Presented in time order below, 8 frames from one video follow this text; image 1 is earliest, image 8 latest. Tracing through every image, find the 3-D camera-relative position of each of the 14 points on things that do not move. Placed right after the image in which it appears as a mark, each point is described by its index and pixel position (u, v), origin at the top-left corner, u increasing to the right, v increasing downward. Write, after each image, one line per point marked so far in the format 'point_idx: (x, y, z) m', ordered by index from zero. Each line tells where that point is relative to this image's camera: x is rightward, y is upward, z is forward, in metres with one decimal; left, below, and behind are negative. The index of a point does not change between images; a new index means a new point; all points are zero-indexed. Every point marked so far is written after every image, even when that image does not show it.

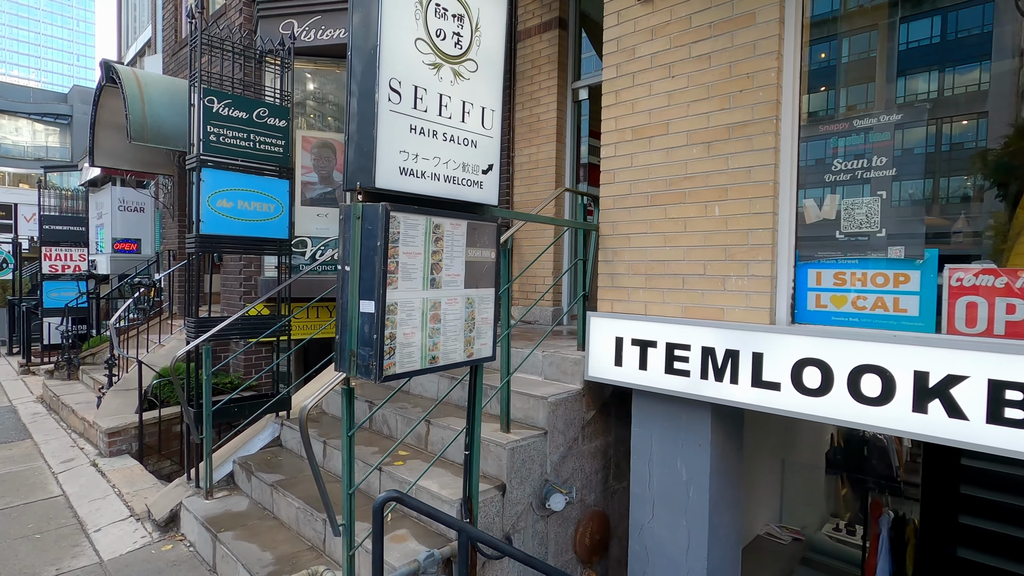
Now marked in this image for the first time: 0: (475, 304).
0: (-0.2, -0.1, +2.6) m
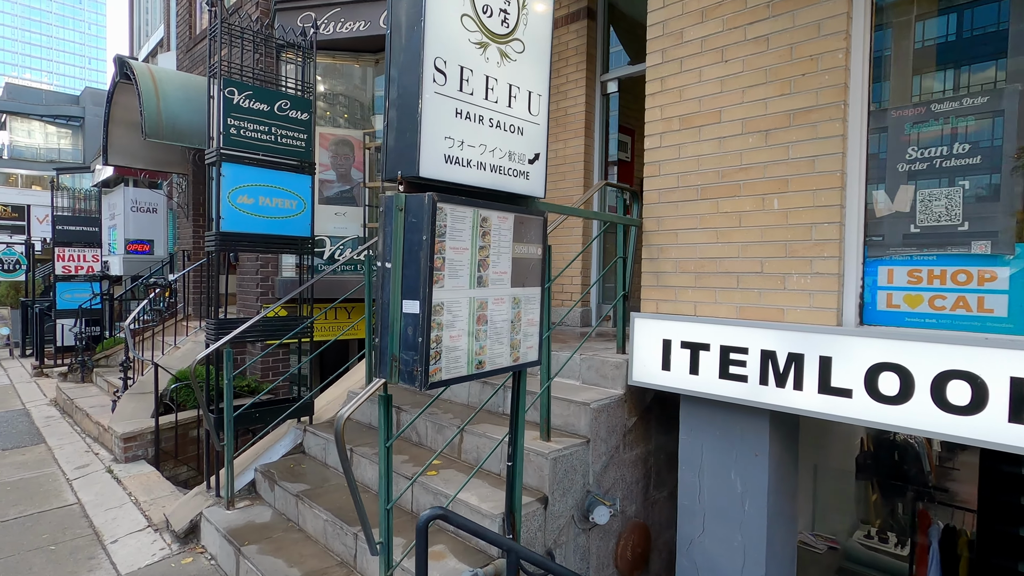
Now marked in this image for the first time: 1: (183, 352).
0: (0.0, -0.1, +2.4) m
1: (-3.8, -0.8, +6.3) m
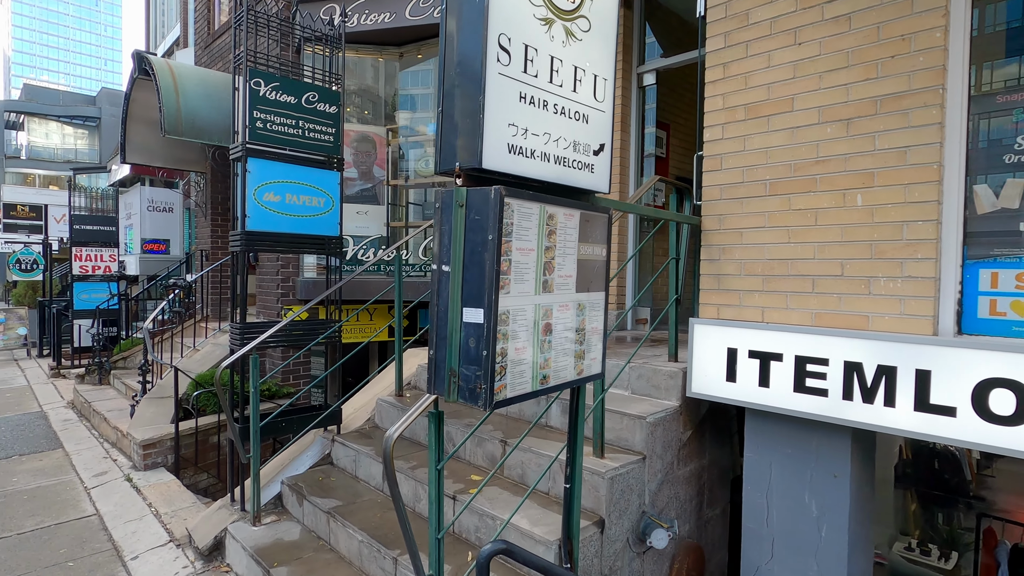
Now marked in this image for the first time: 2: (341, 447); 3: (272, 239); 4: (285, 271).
0: (+0.3, -0.1, +2.2) m
1: (-3.5, -0.8, +6.1) m
2: (-1.2, -1.1, +3.8) m
3: (-1.6, +0.3, +3.7) m
4: (-2.6, +0.2, +6.3) m
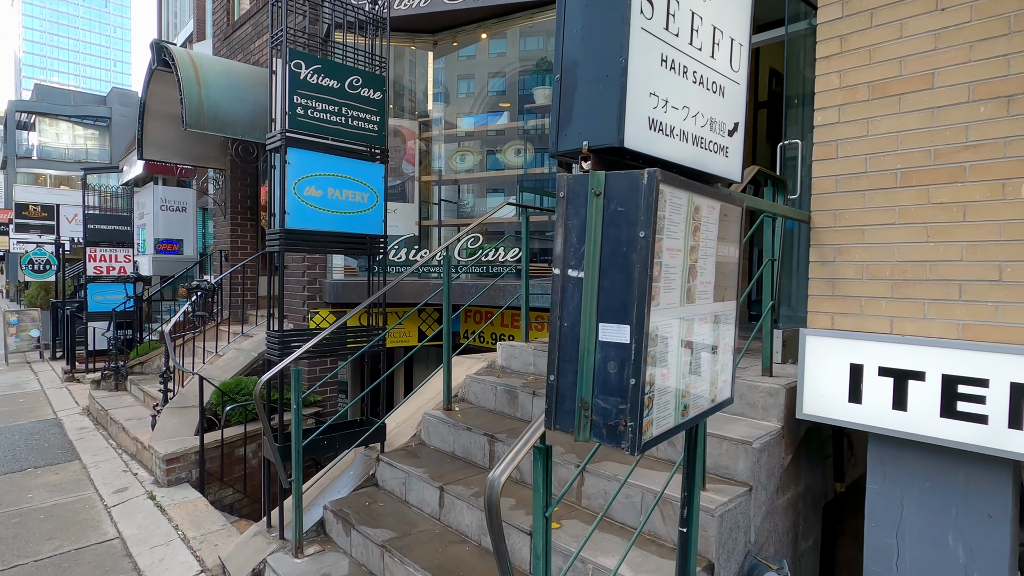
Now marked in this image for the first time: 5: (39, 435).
0: (+0.7, -0.1, +1.8) m
1: (-3.0, -0.8, +5.8) m
2: (-0.8, -1.1, +3.4) m
3: (-1.2, +0.3, +3.3) m
4: (-2.2, +0.2, +5.9) m
5: (-5.5, -1.7, +6.3) m
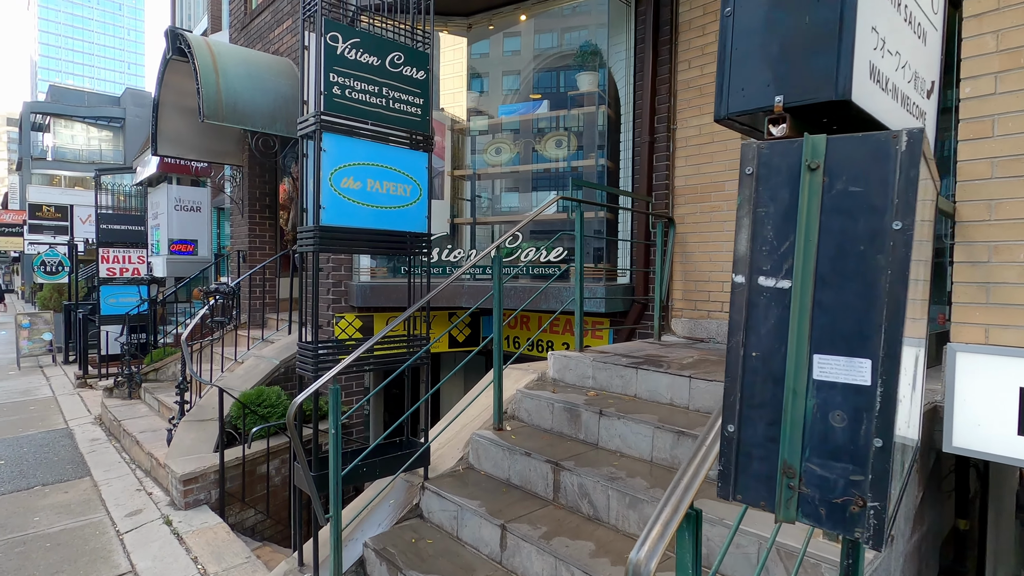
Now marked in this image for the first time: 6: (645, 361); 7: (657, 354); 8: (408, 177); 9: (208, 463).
0: (+1.0, -0.2, +1.3) m
1: (-2.6, -0.8, +5.4) m
2: (-0.4, -1.2, +3.0) m
3: (-0.9, +0.3, +2.9) m
4: (-1.8, +0.1, +5.5) m
5: (-5.1, -1.7, +5.9) m
6: (+0.9, -0.5, +3.6) m
7: (+1.0, -0.5, +3.8) m
8: (-0.6, +0.6, +3.1) m
9: (-2.4, -1.4, +4.4) m
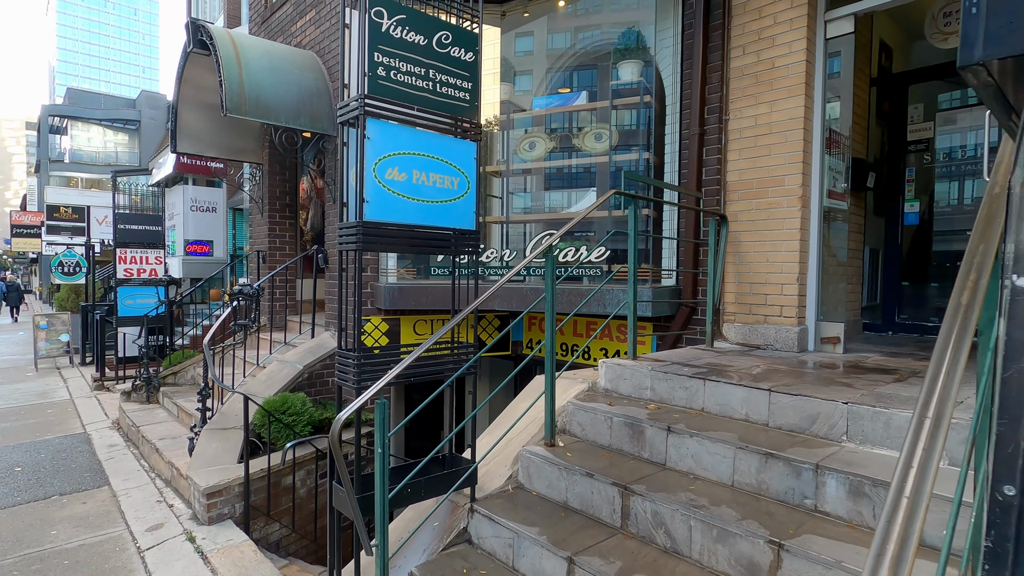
0: (+1.3, -0.2, +1.0) m
1: (-2.3, -0.8, +5.2) m
2: (-0.1, -1.2, +2.7) m
3: (-0.6, +0.3, +2.6) m
4: (-1.4, +0.1, +5.3) m
5: (-4.7, -1.7, +5.7) m
6: (+1.2, -0.5, +3.3) m
7: (+1.3, -0.5, +3.5) m
8: (-0.3, +0.6, +2.9) m
9: (-2.1, -1.4, +4.1) m
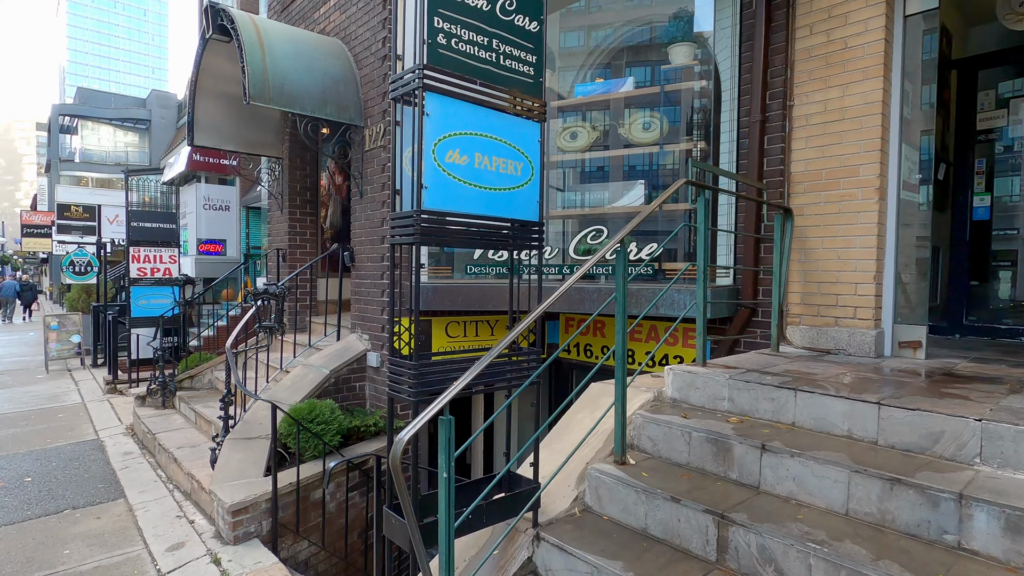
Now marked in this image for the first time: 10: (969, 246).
0: (+1.6, -0.2, +0.7) m
1: (-2.0, -0.8, +4.9) m
2: (+0.2, -1.2, +2.4) m
3: (-0.2, +0.3, +2.3) m
4: (-1.1, +0.1, +5.0) m
5: (-4.4, -1.7, +5.5) m
6: (+1.5, -0.5, +3.0) m
7: (+1.7, -0.5, +3.2) m
8: (0.0, +0.6, +2.5) m
9: (-1.8, -1.4, +3.8) m
10: (+4.2, +0.4, +5.0) m
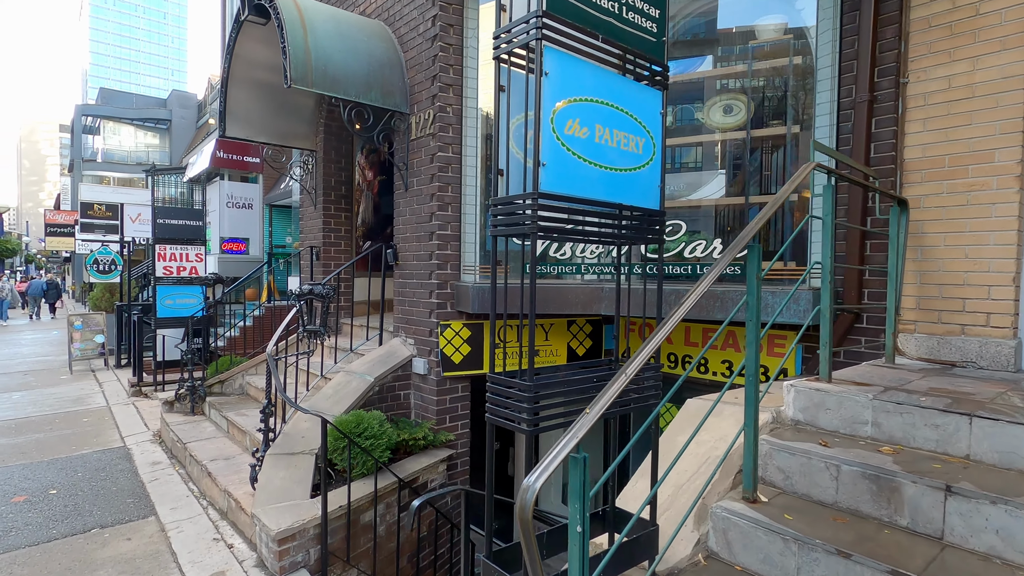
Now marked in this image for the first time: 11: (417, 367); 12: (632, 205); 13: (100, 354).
0: (+2.0, -0.2, +0.2) m
1: (-1.4, -0.8, +4.5) m
2: (+0.7, -1.2, +1.9) m
3: (+0.2, +0.3, +1.9) m
4: (-0.6, +0.1, +4.5) m
5: (-3.8, -1.7, +5.1) m
6: (+2.0, -0.5, +2.5) m
7: (+2.2, -0.5, +2.7) m
8: (+0.5, +0.6, +2.1) m
9: (-1.3, -1.4, +3.4) m
10: (+4.7, +0.4, +4.5) m
11: (-0.8, -0.7, +4.8) m
12: (+0.5, +0.3, +2.1) m
13: (-8.0, -1.3, +10.6) m
